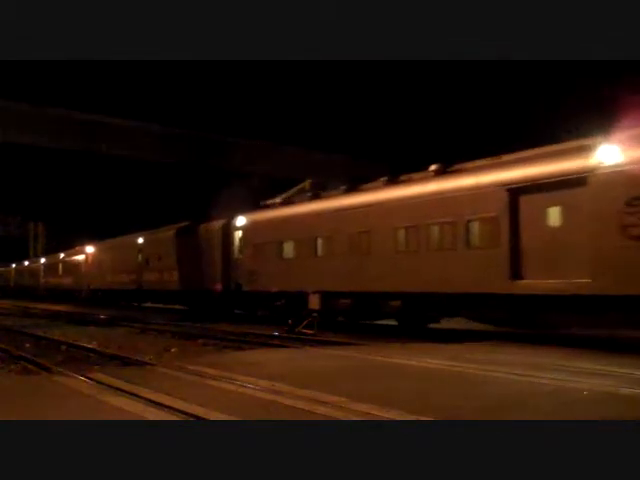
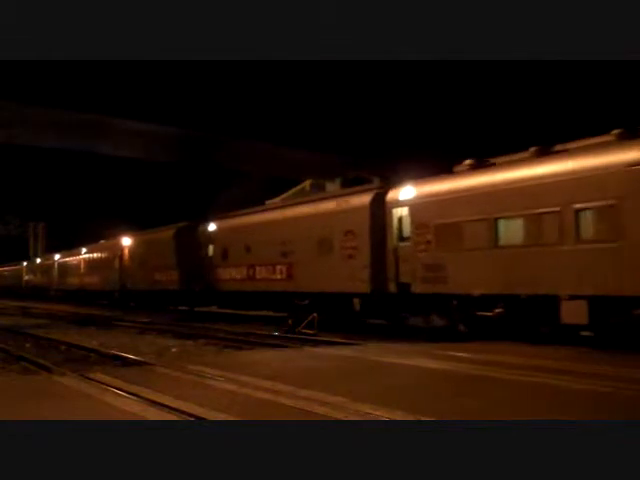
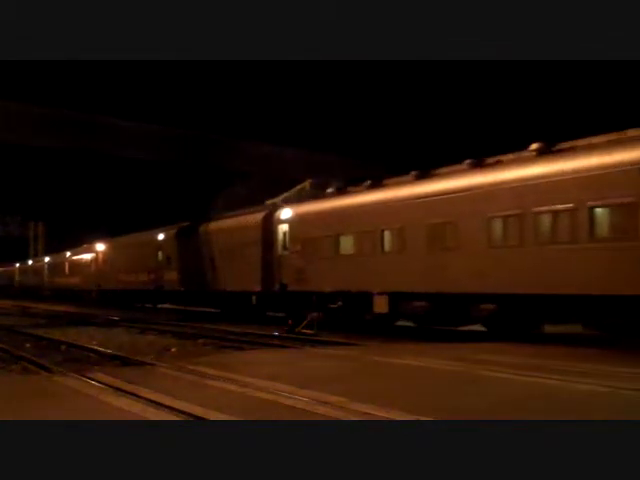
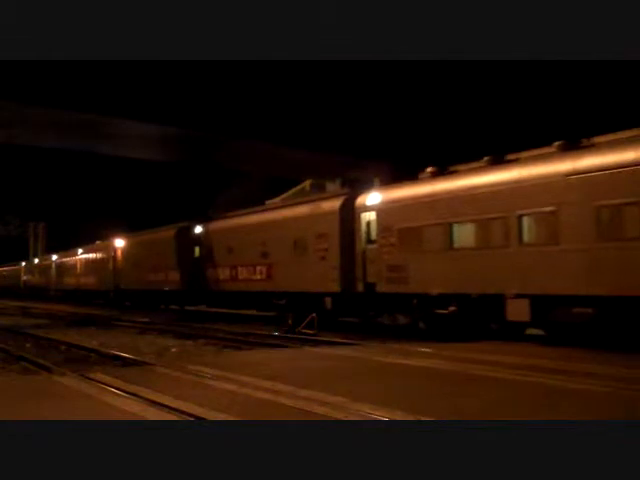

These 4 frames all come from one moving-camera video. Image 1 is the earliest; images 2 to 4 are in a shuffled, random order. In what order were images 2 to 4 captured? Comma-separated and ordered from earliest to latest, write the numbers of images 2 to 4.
3, 4, 2
